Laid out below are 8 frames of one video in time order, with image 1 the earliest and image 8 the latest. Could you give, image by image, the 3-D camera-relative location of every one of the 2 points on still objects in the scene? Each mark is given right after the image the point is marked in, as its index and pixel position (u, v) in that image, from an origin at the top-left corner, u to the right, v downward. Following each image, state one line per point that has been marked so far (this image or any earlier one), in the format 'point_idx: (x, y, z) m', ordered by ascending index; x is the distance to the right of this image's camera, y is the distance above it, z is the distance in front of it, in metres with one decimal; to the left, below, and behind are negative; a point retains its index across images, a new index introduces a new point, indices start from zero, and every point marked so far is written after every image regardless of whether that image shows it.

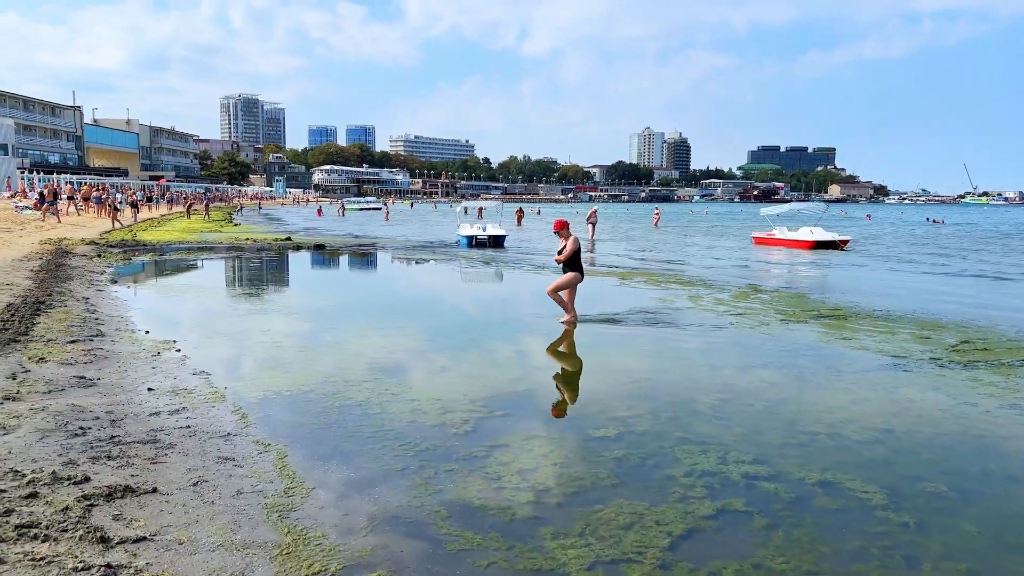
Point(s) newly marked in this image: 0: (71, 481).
0: (-2.7, -1.2, +5.0) m
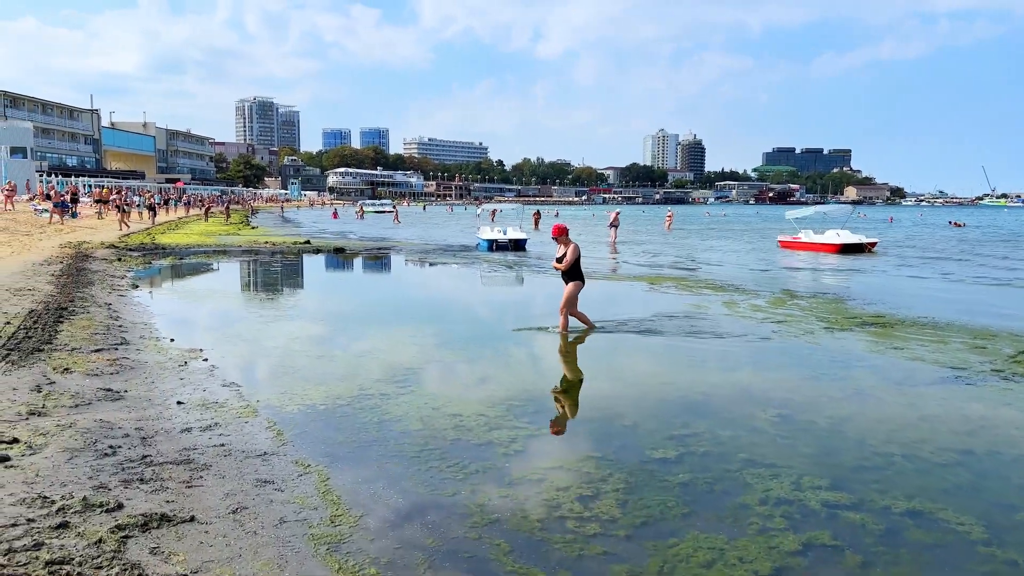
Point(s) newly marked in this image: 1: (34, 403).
0: (-2.3, -1.2, +4.7) m
1: (-4.0, -1.0, +6.9) m
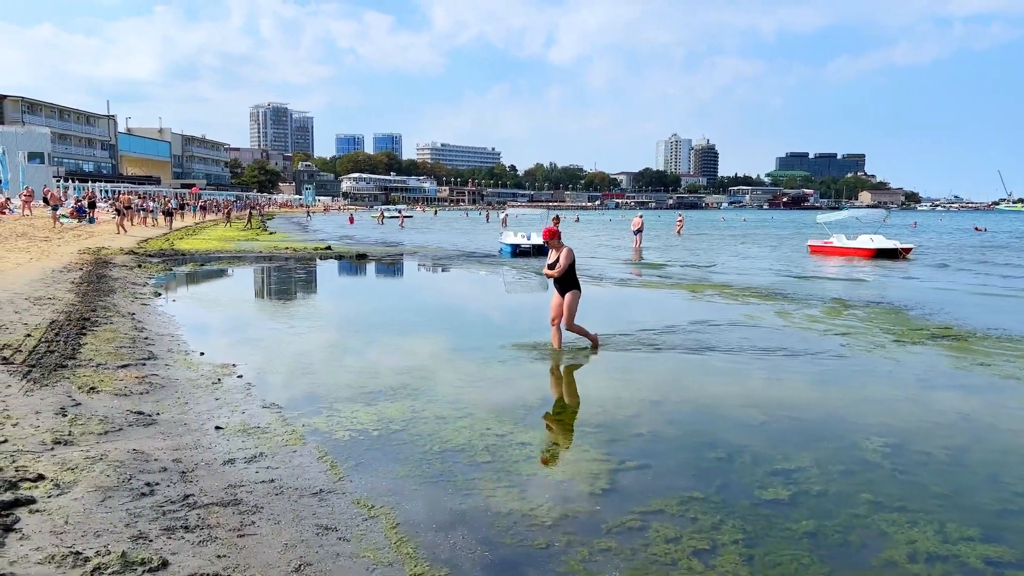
0: (-1.8, -1.3, +4.0) m
1: (-3.4, -1.1, +6.2) m
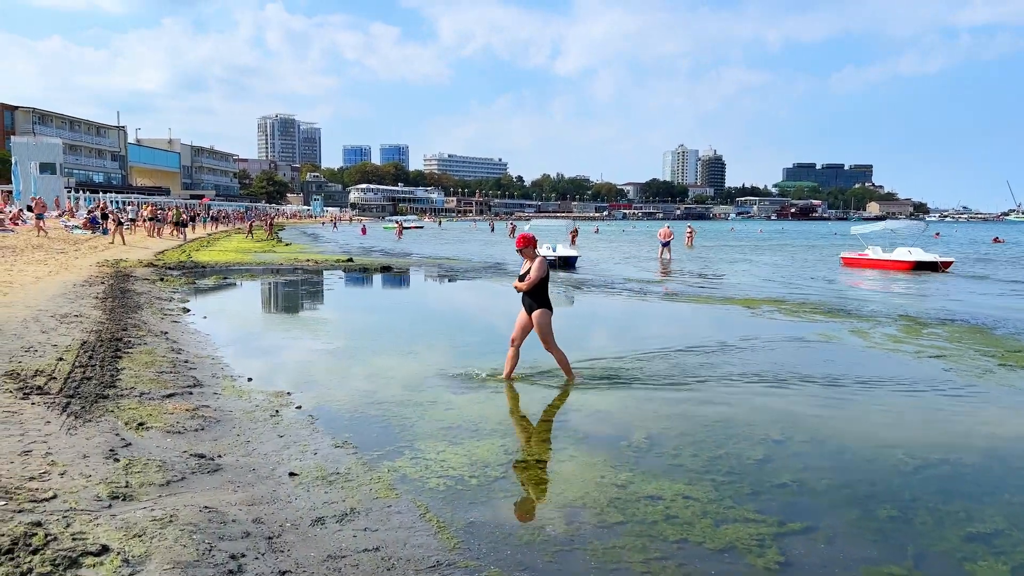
0: (-0.9, -1.5, +3.1) m
1: (-2.5, -1.2, +5.3) m
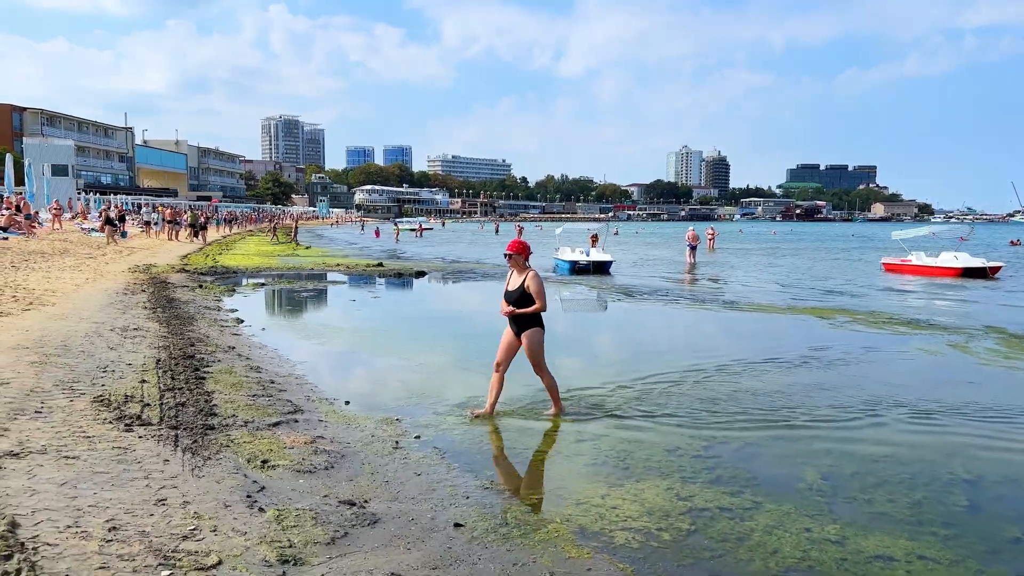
0: (+0.3, -1.6, +2.4) m
1: (-1.3, -1.4, +4.7) m
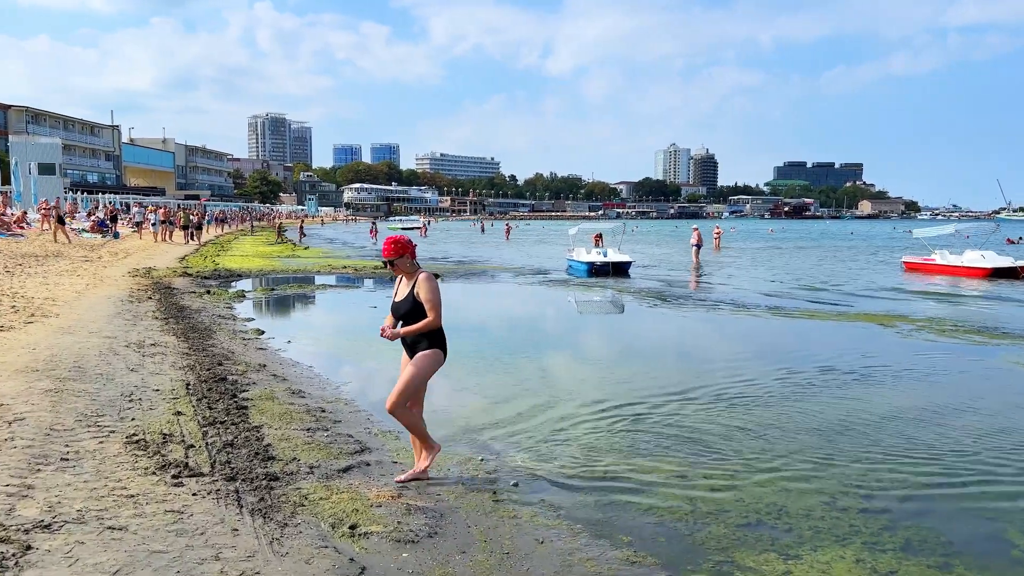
0: (+1.2, -1.8, +1.3) m
1: (-0.4, -1.6, +3.5) m
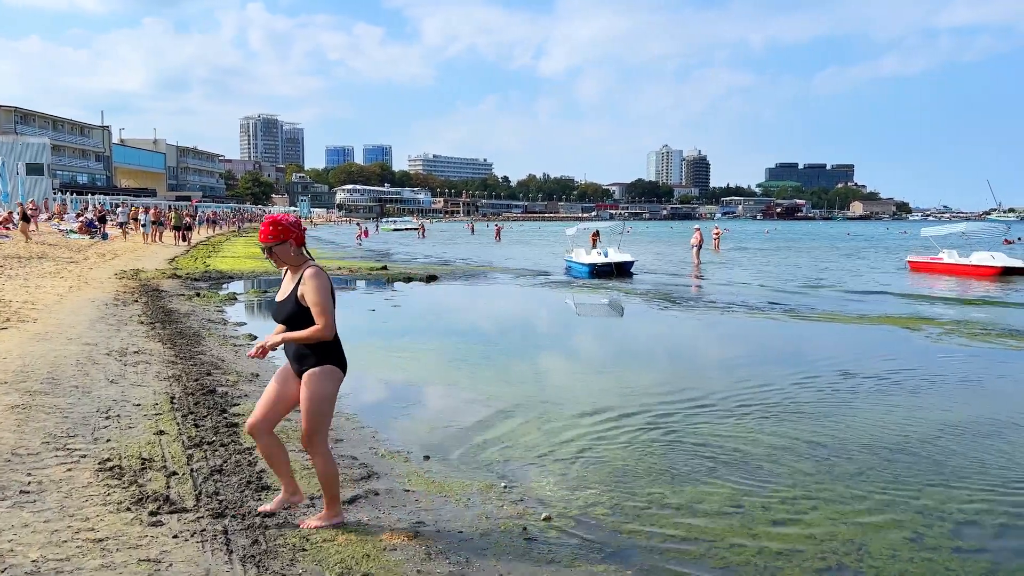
0: (+1.5, -1.8, +0.4) m
1: (-0.2, -1.6, +2.7) m
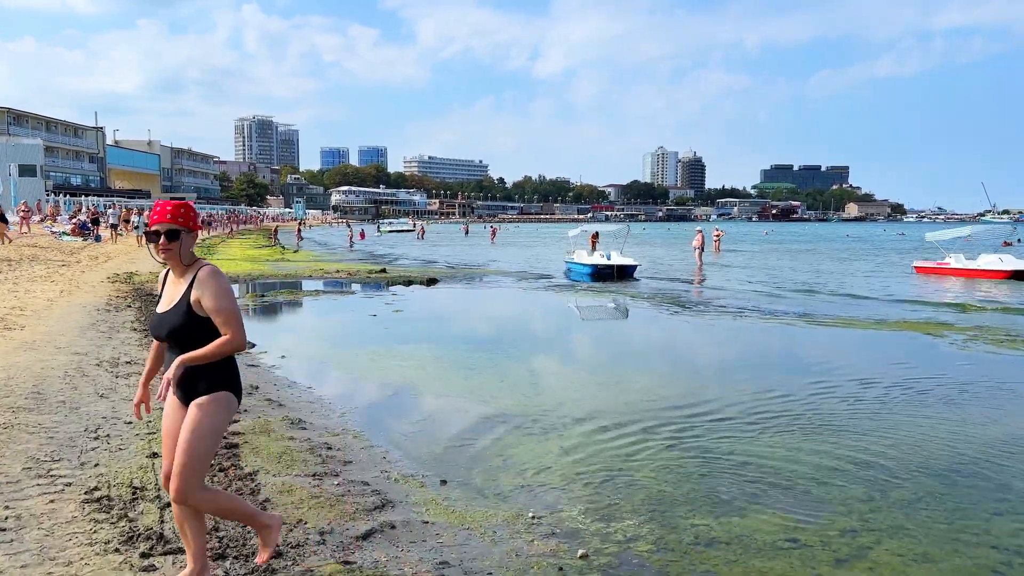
0: (+1.7, -1.9, -0.1) m
1: (0.0, -1.7, +2.1) m
